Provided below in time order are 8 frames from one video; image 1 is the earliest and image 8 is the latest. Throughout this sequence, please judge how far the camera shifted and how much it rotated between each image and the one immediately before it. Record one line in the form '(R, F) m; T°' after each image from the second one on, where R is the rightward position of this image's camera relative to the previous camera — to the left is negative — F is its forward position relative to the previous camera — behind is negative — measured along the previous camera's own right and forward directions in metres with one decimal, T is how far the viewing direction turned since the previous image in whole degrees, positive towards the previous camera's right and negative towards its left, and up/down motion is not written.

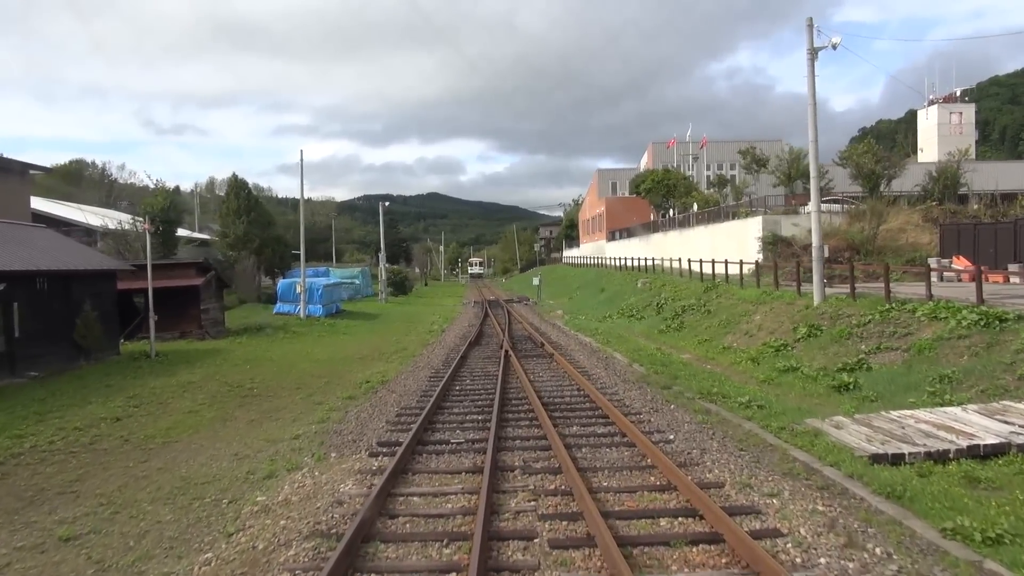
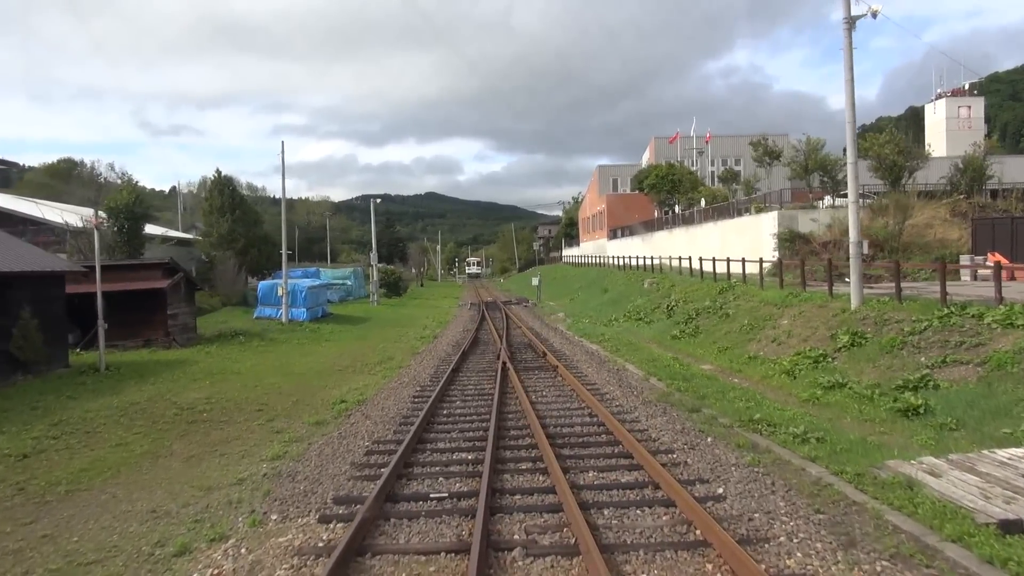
(0.0, +2.0) m; 0°
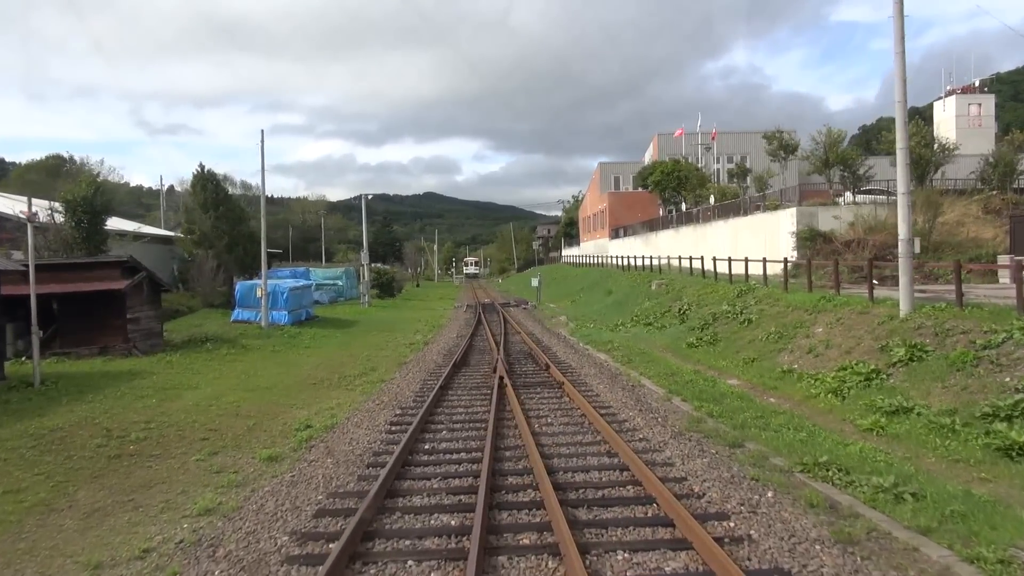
(0.0, +2.0) m; 0°
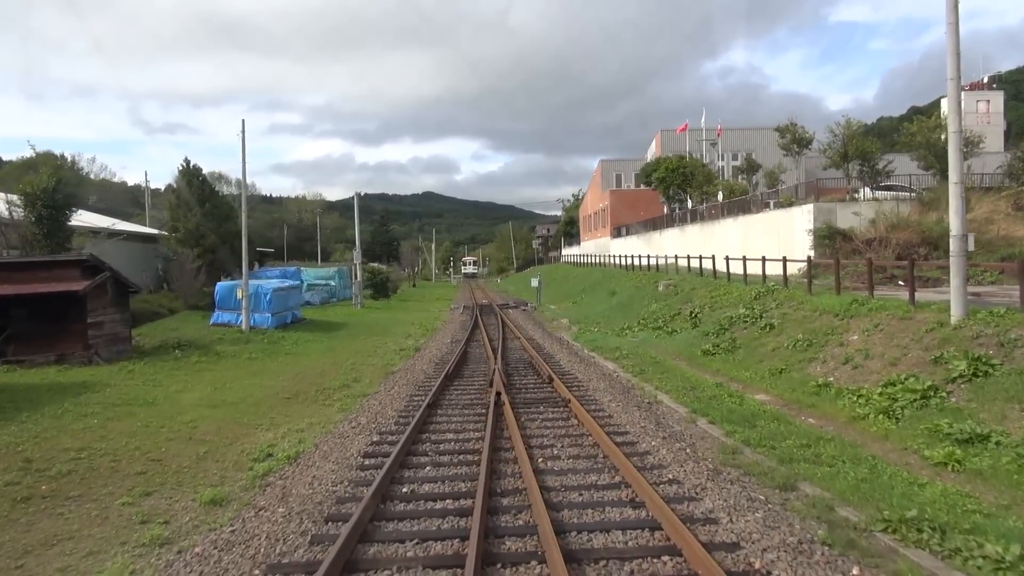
(0.0, +1.6) m; 0°
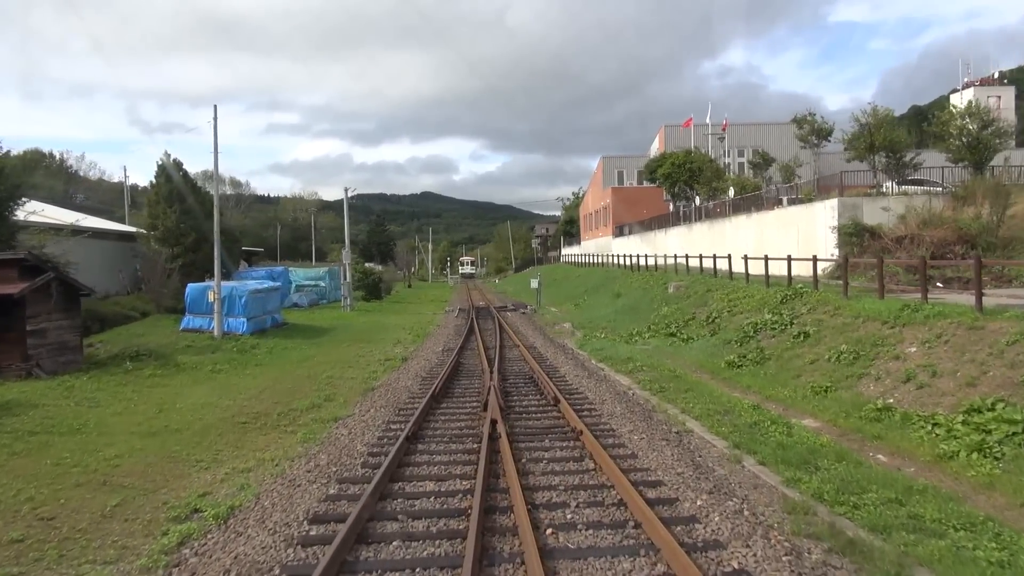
(0.0, +2.0) m; 0°
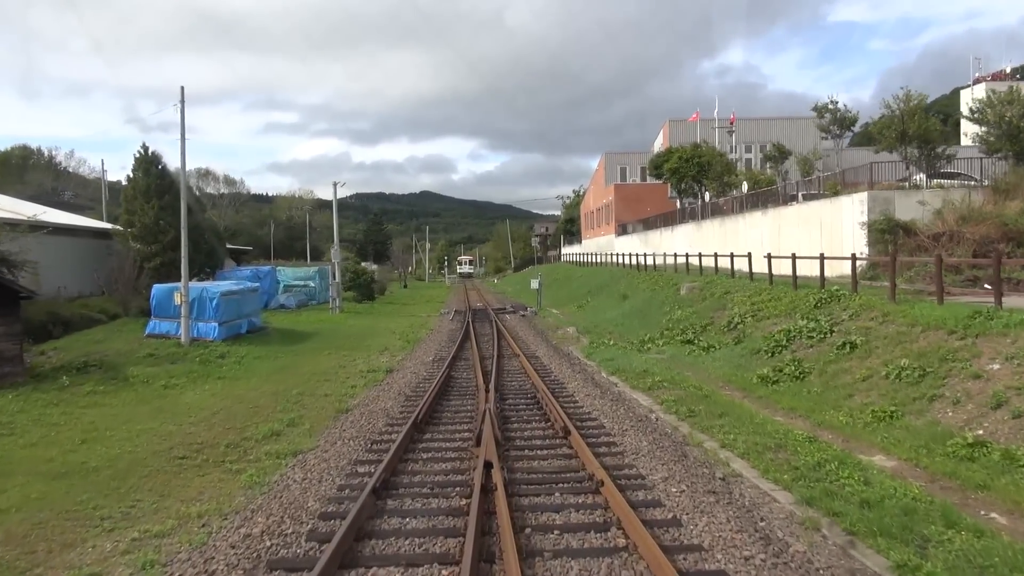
(0.0, +2.0) m; 0°
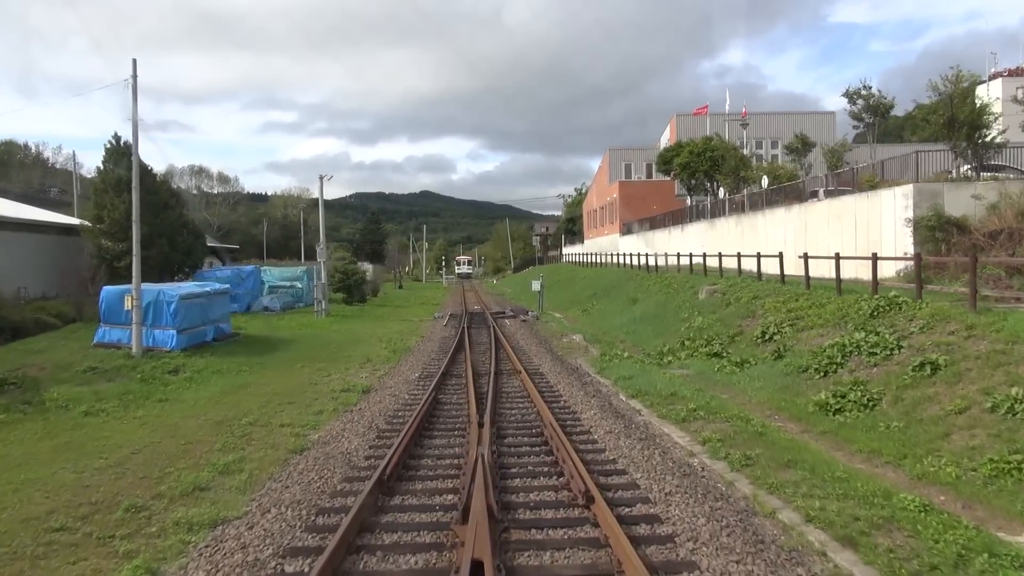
(0.0, +2.4) m; 0°
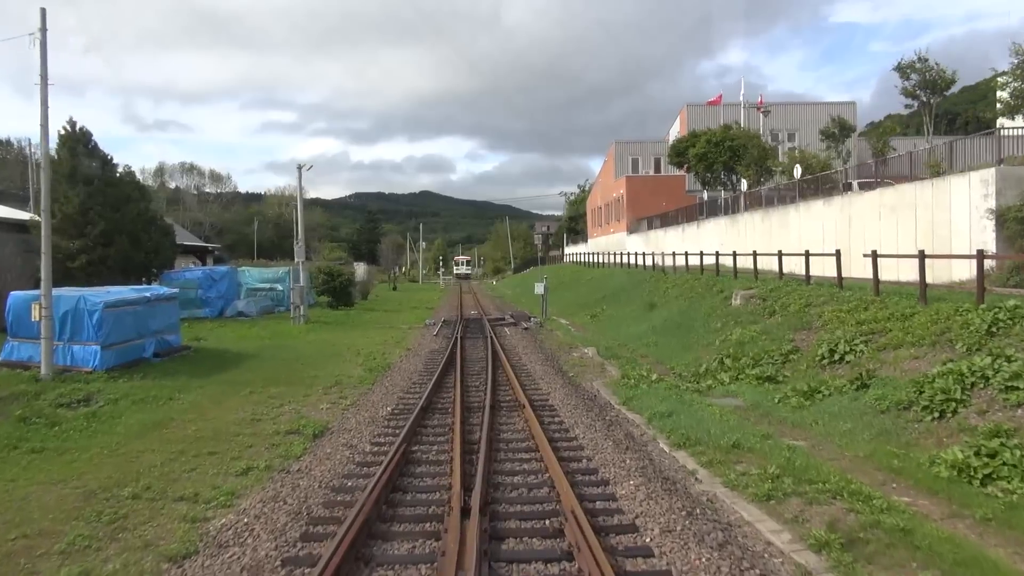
(0.0, +3.1) m; 0°
